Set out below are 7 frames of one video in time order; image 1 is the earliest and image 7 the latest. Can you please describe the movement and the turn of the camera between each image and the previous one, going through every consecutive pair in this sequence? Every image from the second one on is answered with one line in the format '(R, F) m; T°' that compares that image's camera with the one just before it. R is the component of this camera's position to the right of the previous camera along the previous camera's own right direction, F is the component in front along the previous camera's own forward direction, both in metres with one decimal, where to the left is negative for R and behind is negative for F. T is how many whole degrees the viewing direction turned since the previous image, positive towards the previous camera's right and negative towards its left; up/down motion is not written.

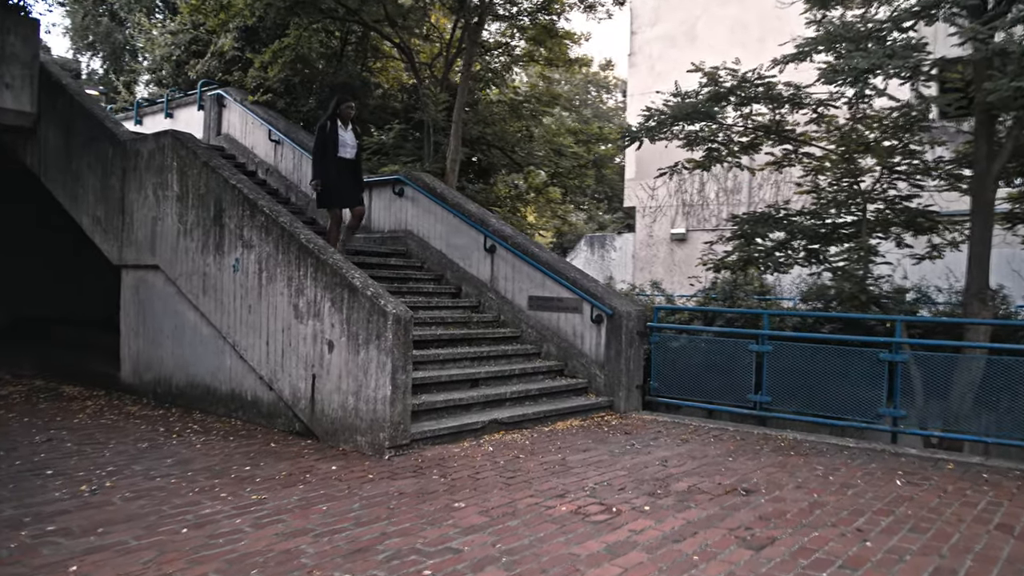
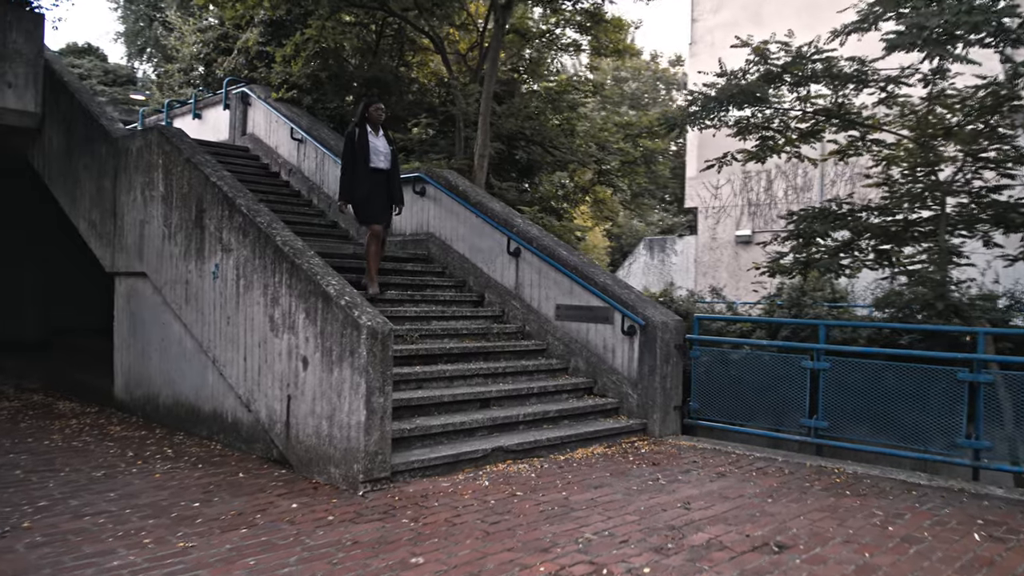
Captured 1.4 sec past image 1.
(+0.5, +0.9) m; -5°
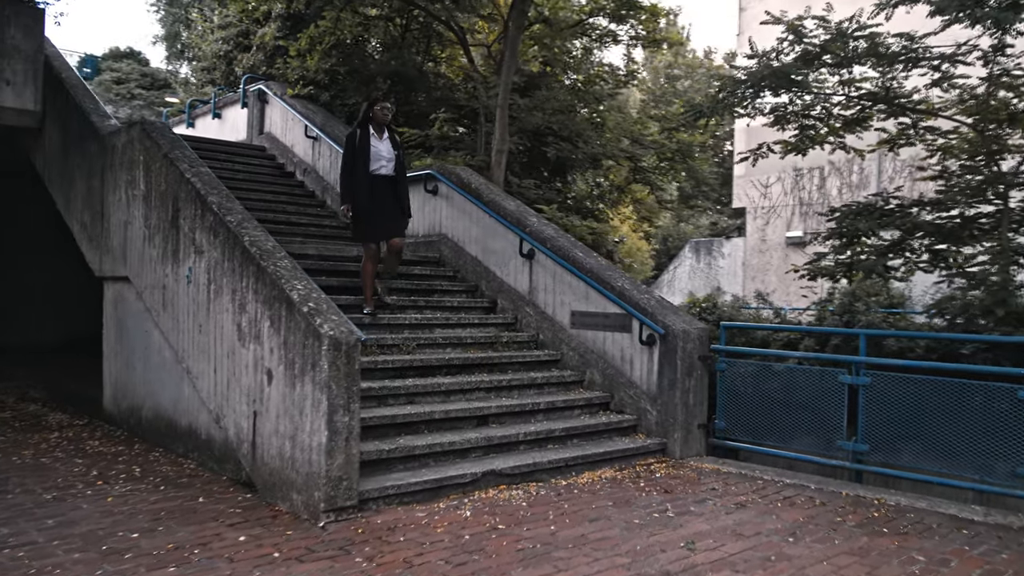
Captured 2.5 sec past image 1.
(+0.4, +0.7) m; -4°
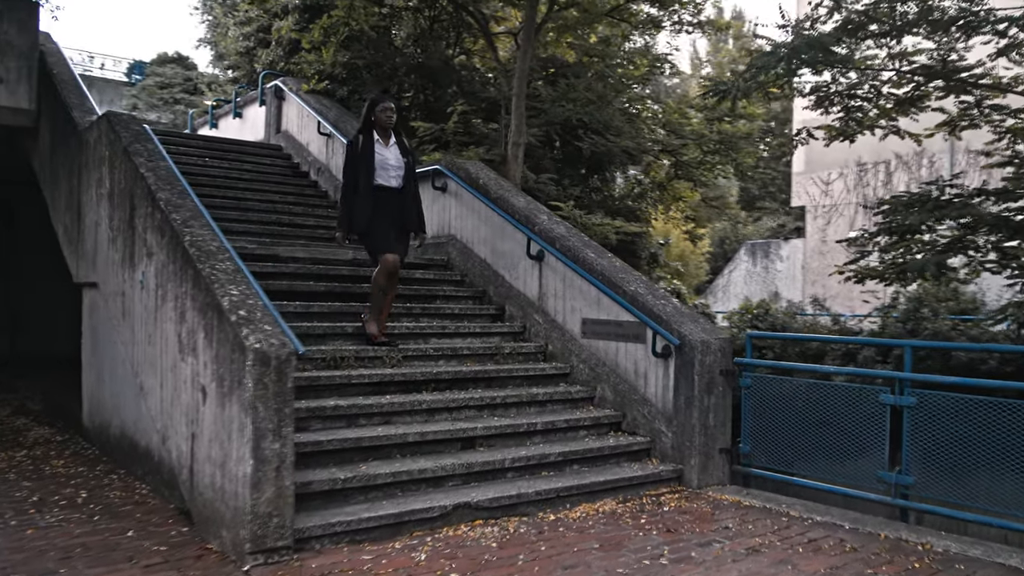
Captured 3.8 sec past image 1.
(+0.5, +0.8) m; -5°
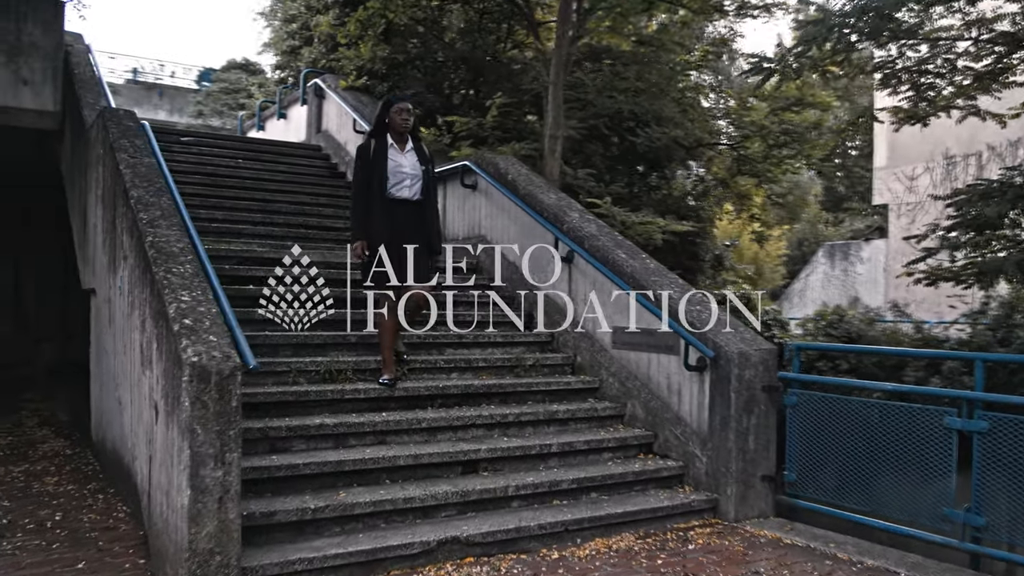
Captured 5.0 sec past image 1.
(+0.4, +0.6) m; -5°
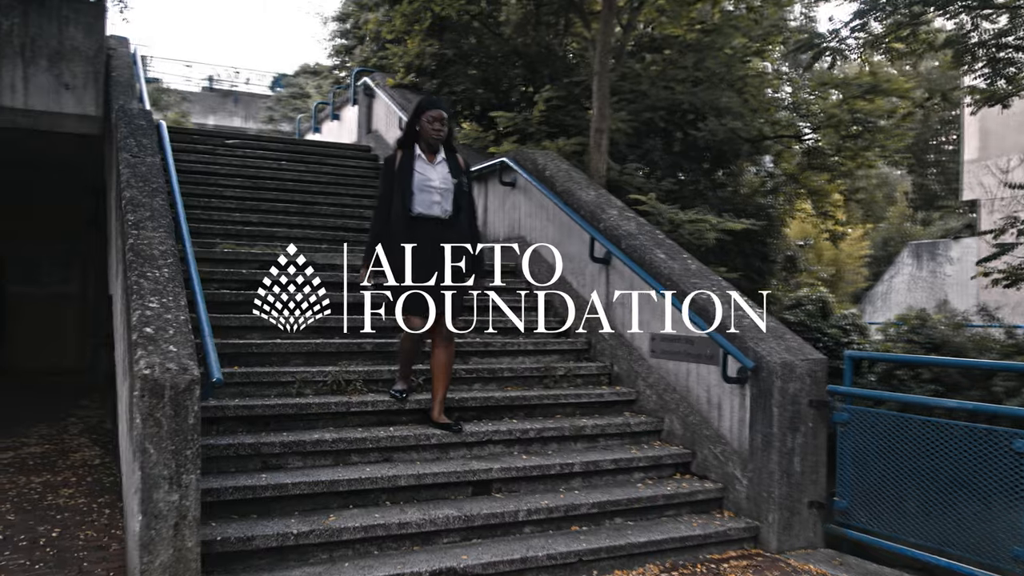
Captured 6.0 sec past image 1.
(+0.3, +0.4) m; -5°
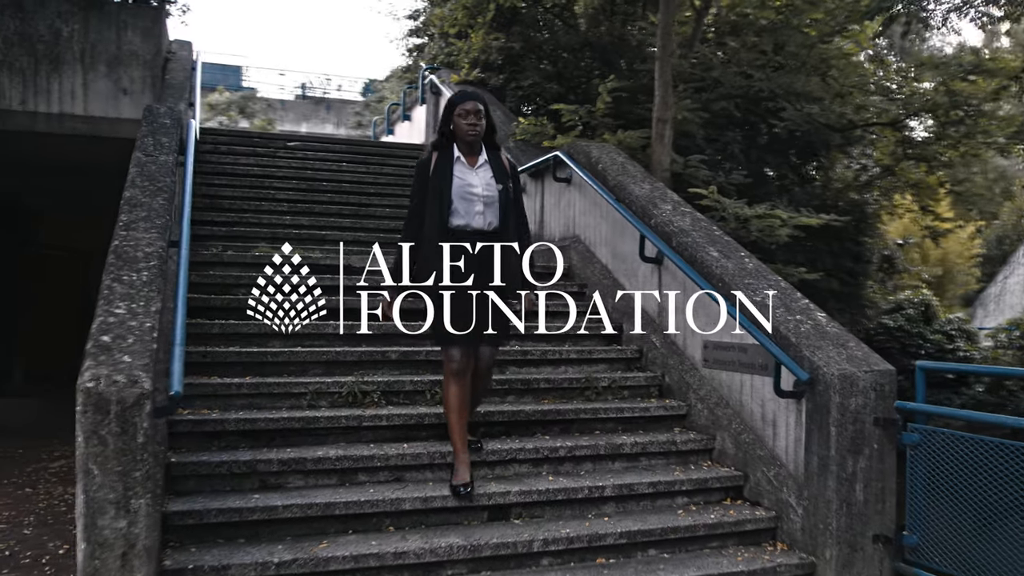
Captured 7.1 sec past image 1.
(+0.4, +0.5) m; -7°
